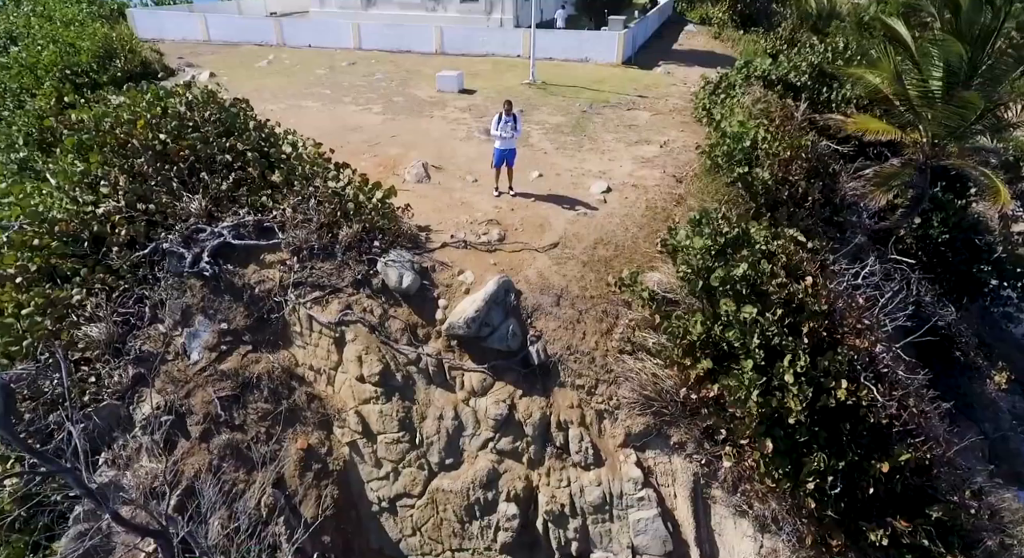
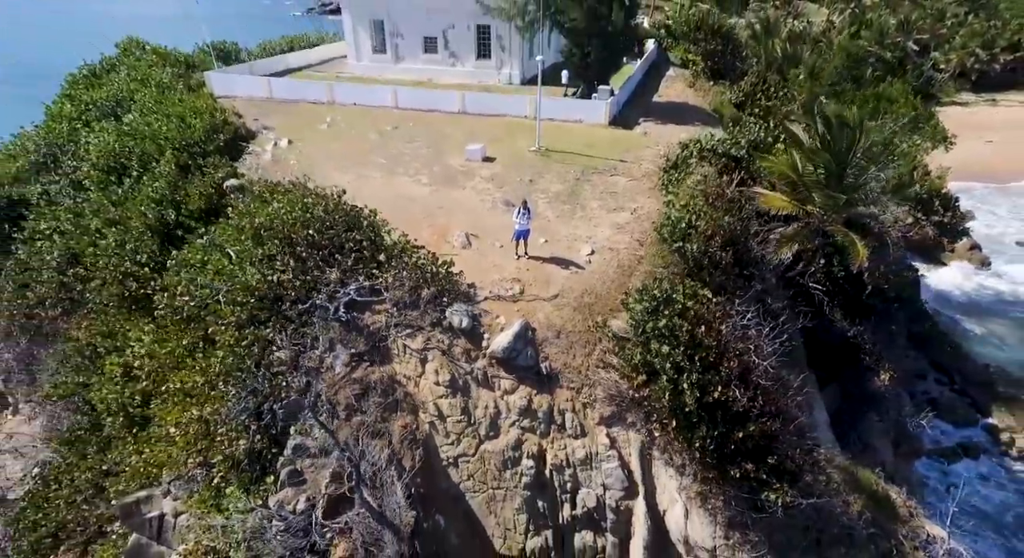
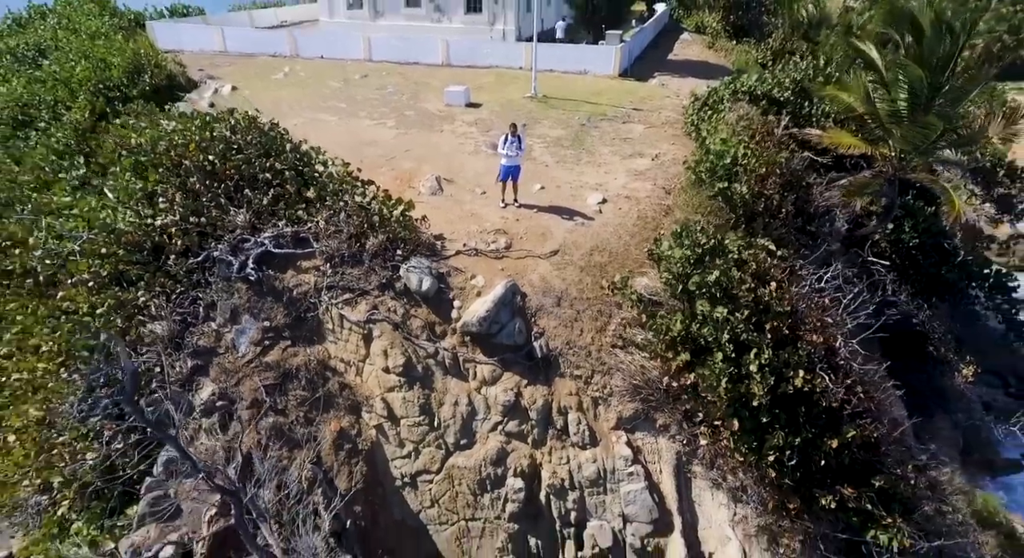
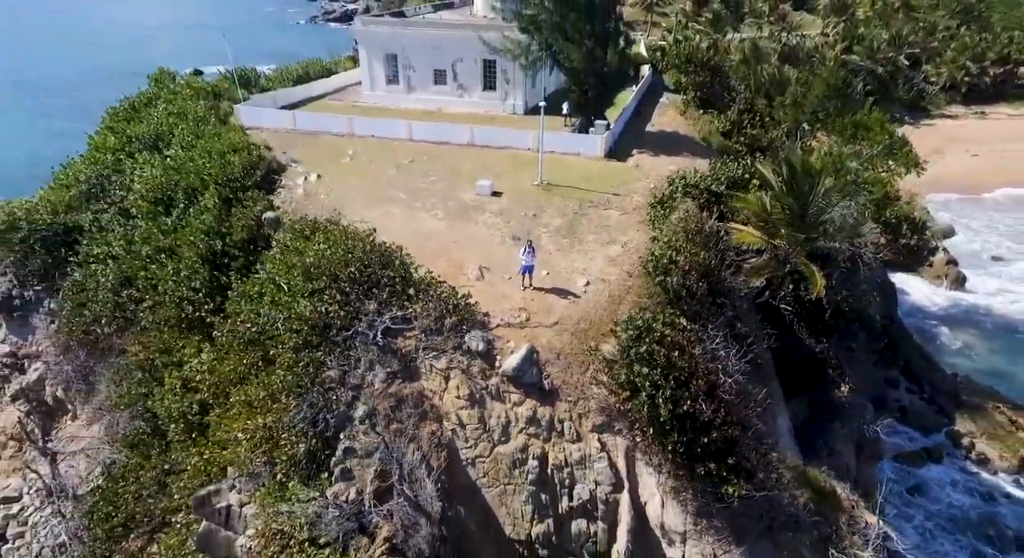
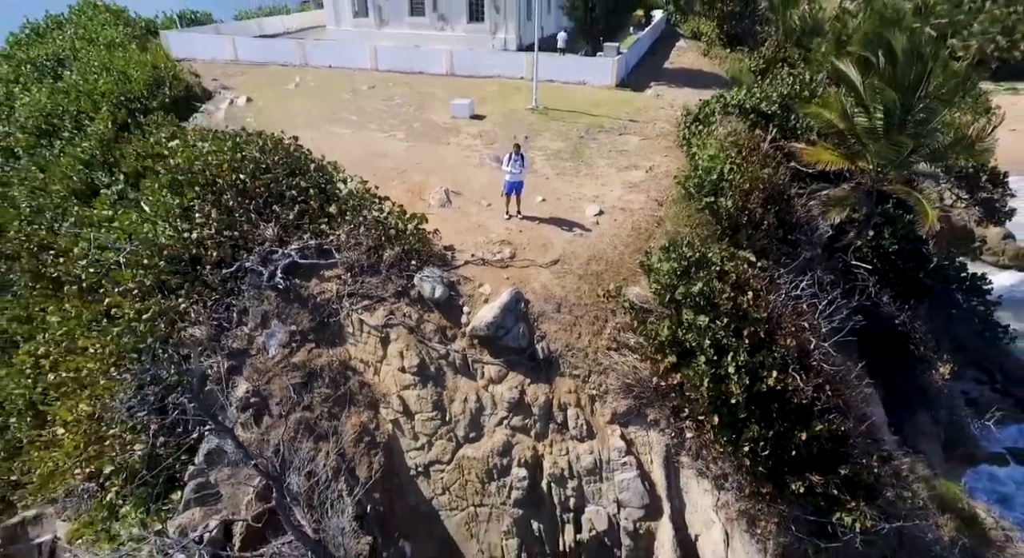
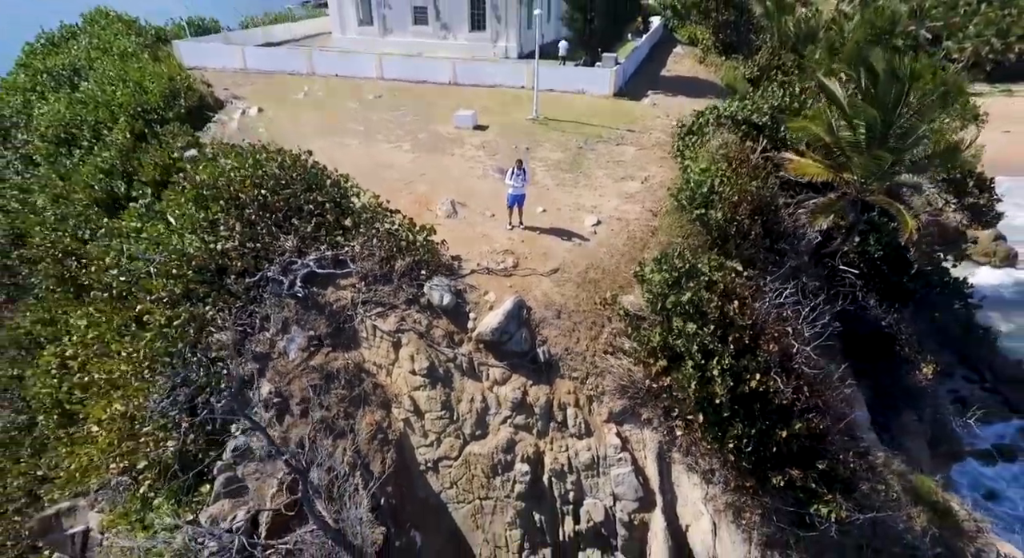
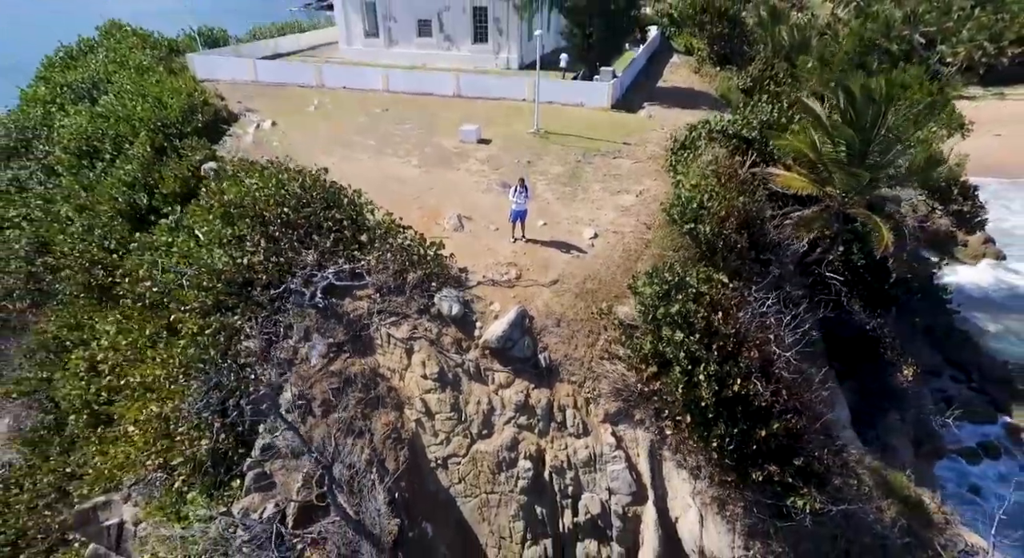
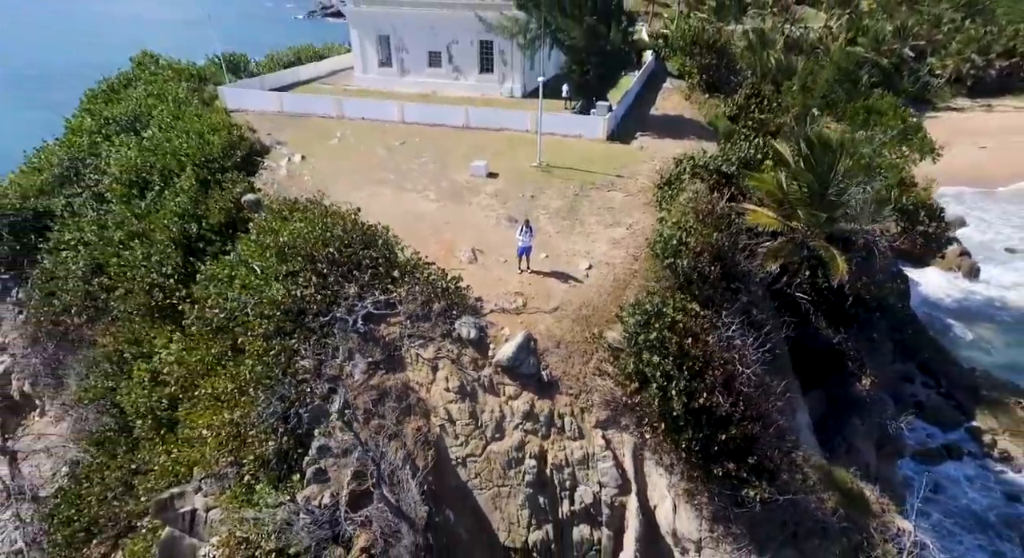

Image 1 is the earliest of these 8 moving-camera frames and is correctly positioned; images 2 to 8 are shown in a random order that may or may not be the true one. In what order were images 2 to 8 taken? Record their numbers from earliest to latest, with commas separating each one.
3, 5, 6, 7, 2, 8, 4
